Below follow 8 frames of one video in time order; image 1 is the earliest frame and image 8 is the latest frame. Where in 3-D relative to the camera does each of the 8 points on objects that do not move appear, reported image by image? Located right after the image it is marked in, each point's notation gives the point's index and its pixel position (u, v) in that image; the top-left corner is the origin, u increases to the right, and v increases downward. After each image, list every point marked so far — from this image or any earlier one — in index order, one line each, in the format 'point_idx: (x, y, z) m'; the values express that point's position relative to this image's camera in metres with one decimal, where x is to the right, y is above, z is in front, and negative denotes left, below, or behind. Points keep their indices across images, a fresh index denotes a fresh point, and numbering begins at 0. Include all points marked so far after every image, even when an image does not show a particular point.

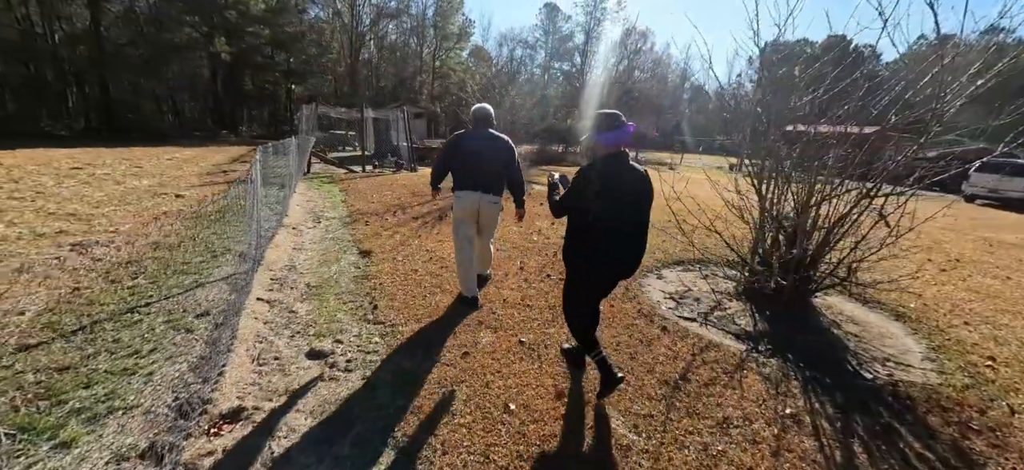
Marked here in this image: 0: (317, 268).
0: (-2.1, -0.4, +4.6) m
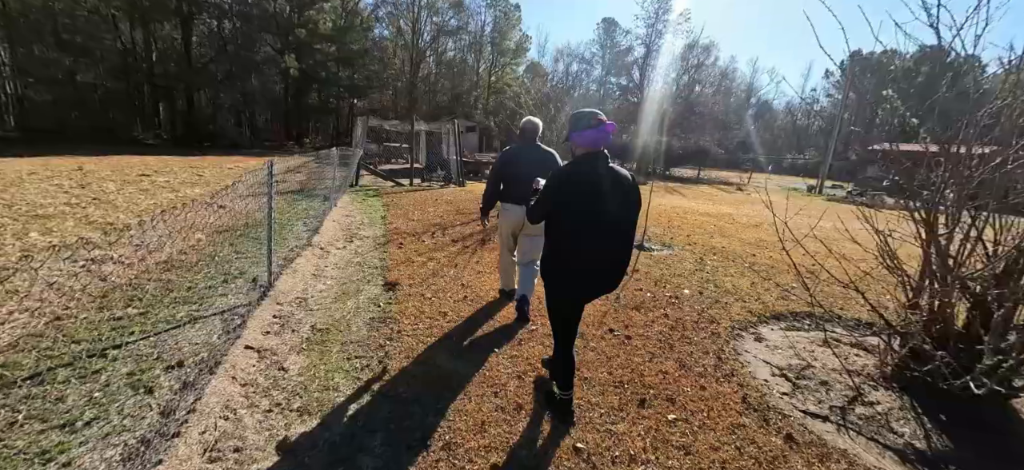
0: (-1.7, -0.6, +3.9) m
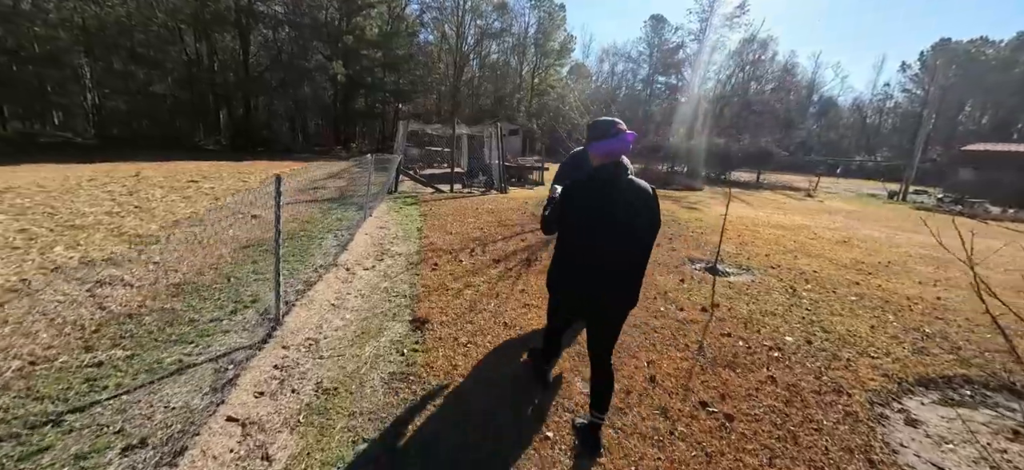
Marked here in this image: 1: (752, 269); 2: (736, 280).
0: (-1.3, -0.8, +3.2) m
1: (+3.4, -0.5, +6.0) m
2: (+2.9, -0.6, +5.5) m
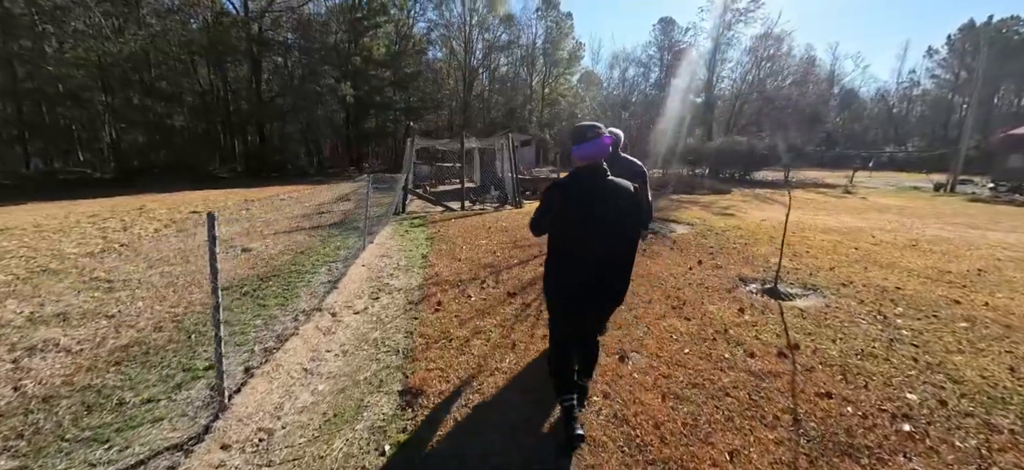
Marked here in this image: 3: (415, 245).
0: (-1.1, -1.1, +2.4) m
1: (+3.6, -0.6, +5.0) m
2: (+3.1, -0.7, +4.5) m
3: (-1.7, -0.2, +7.3) m
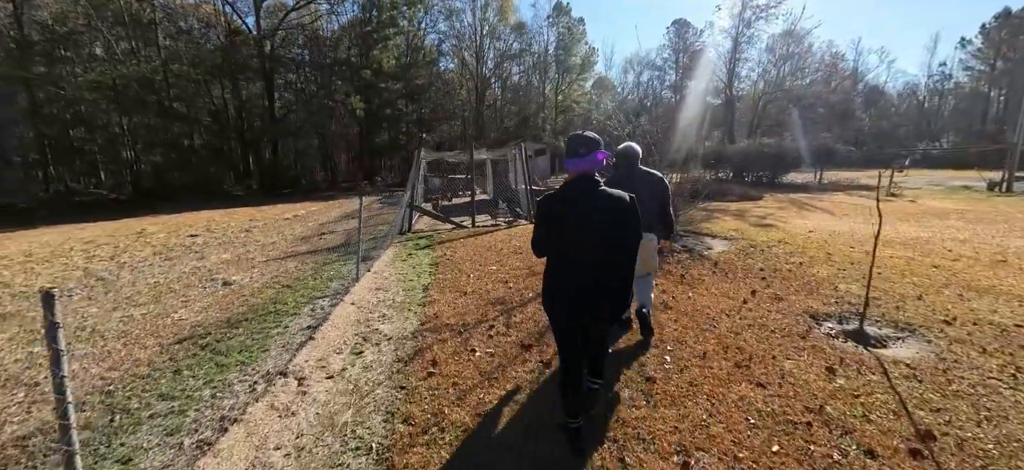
0: (-1.1, -1.4, +1.5) m
1: (+3.8, -0.9, +3.9) m
2: (+3.2, -1.0, +3.4) m
3: (-1.4, -0.6, +6.5) m
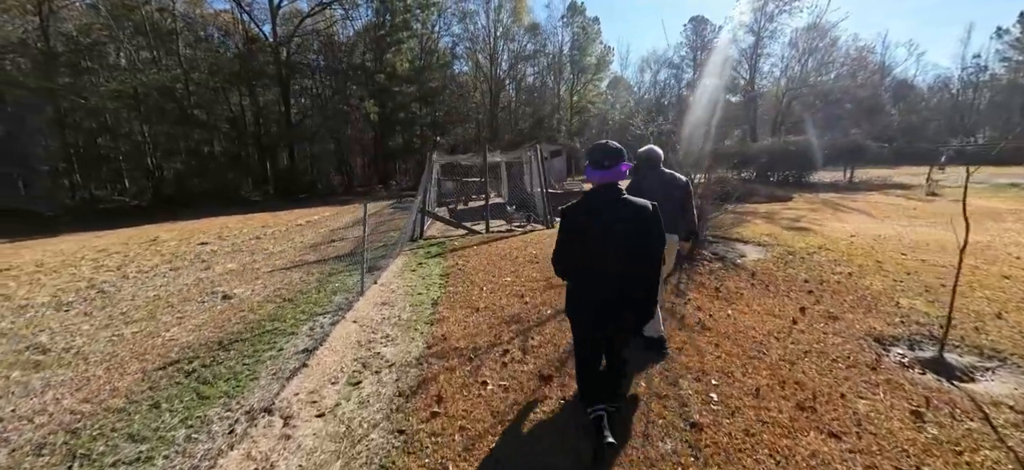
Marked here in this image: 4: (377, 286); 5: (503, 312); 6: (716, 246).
0: (-1.0, -1.6, +1.0) m
1: (+3.9, -1.0, +3.3) m
2: (+3.3, -1.1, +2.8) m
3: (-1.2, -0.7, +6.0) m
4: (-1.9, -0.7, +5.9) m
5: (-0.1, -0.8, +4.6) m
6: (+3.6, -0.2, +7.6) m
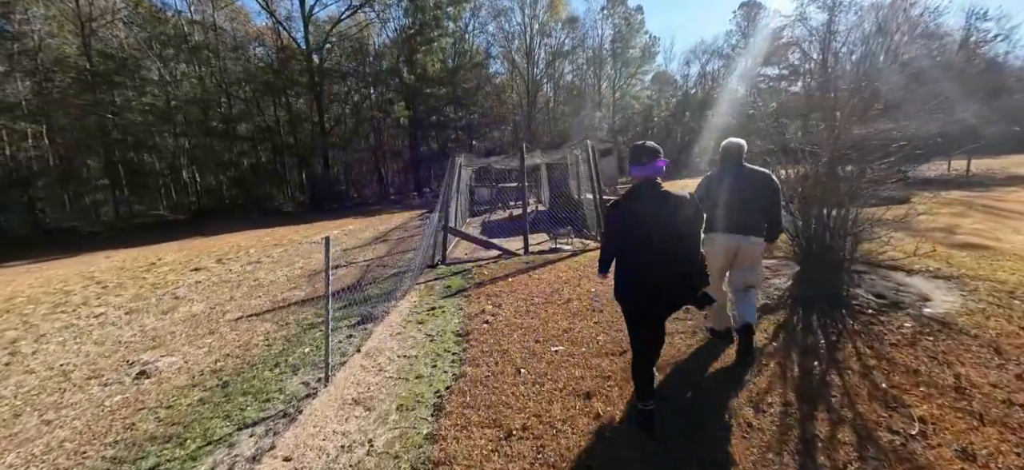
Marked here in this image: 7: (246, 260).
0: (-1.0, -1.9, -1.1) m
1: (+4.1, -1.3, +0.8) m
2: (+3.5, -1.4, +0.4) m
3: (-0.7, -1.1, +4.0) m
4: (-1.4, -1.1, +3.9) m
5: (+0.3, -1.2, +2.4) m
6: (+4.2, -0.5, +5.0) m
7: (-6.2, -0.6, +9.8) m
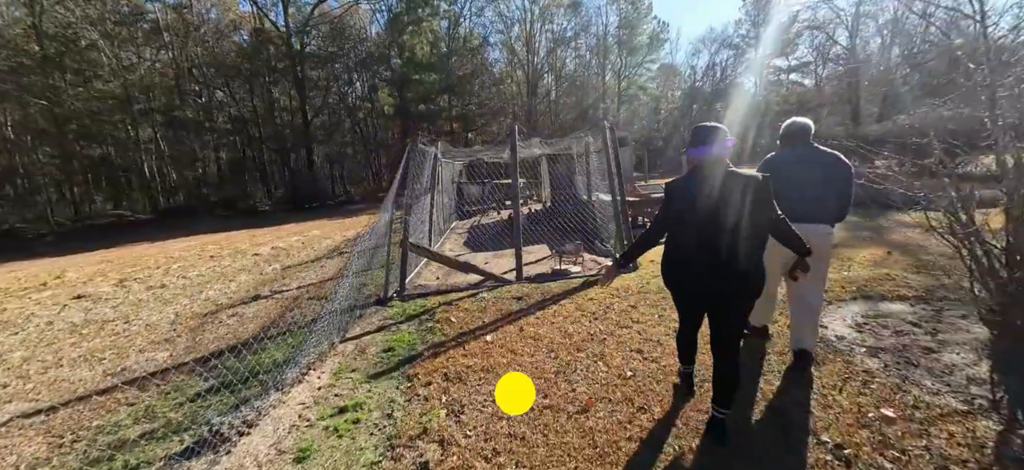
0: (-1.2, -2.3, -3.4) m
1: (+3.9, -1.6, -1.5) m
2: (+3.3, -1.7, -2.0) m
3: (-0.9, -1.4, +1.7) m
4: (-1.6, -1.5, +1.6) m
5: (+0.1, -1.5, +0.1) m
6: (+4.0, -0.8, +2.7) m
7: (-6.3, -0.9, +7.5) m
